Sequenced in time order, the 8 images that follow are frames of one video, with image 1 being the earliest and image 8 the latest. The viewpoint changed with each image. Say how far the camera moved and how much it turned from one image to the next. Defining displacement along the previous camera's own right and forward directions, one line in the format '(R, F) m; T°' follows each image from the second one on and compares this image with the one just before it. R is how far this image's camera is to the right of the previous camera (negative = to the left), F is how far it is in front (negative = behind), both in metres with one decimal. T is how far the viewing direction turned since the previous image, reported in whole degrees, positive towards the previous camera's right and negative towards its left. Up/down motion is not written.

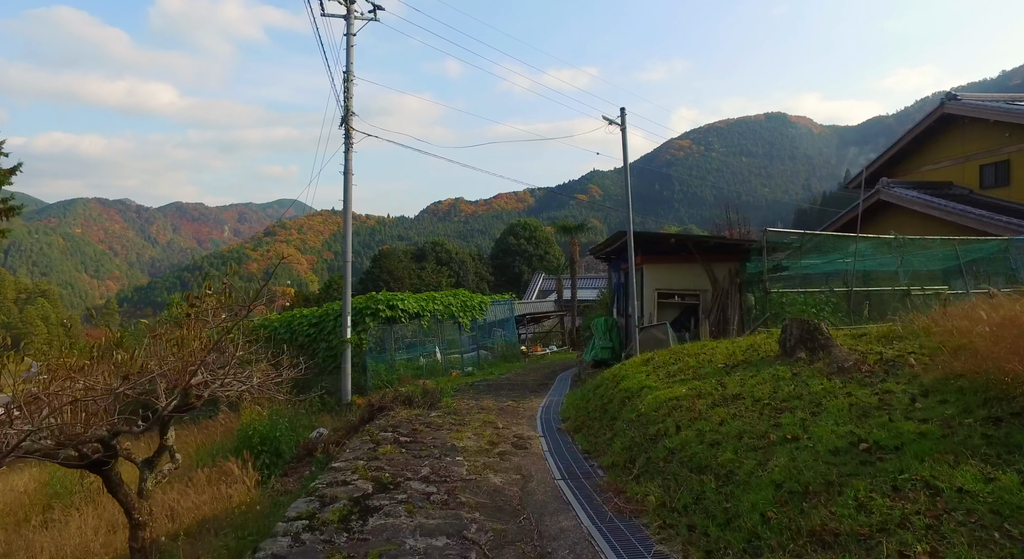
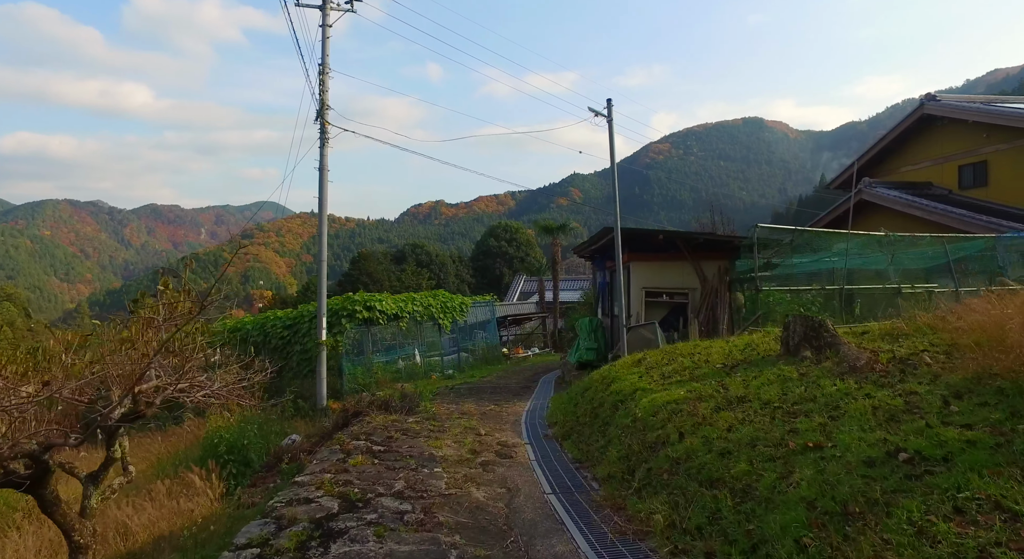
(0.0, +0.4) m; +2°
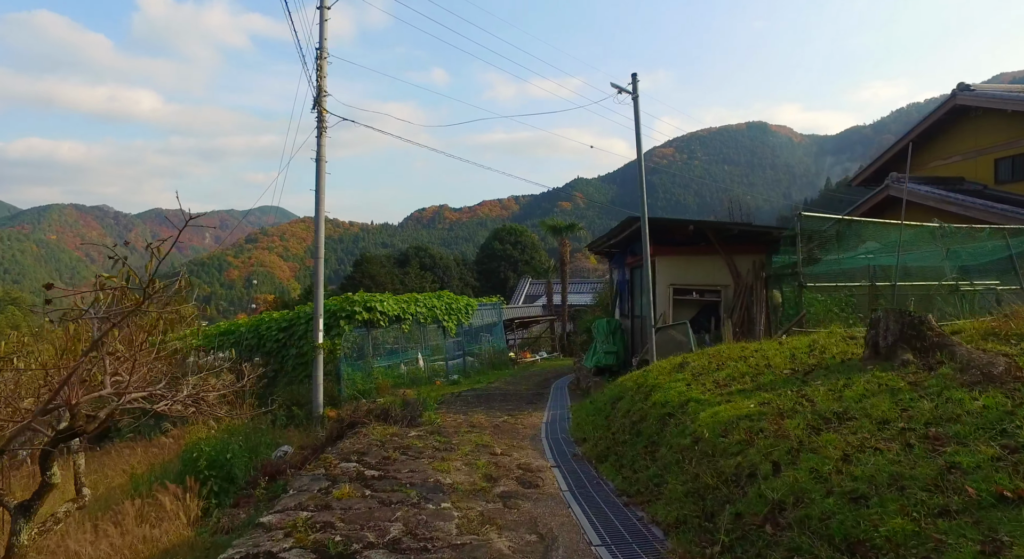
(-0.1, +1.0) m; 0°
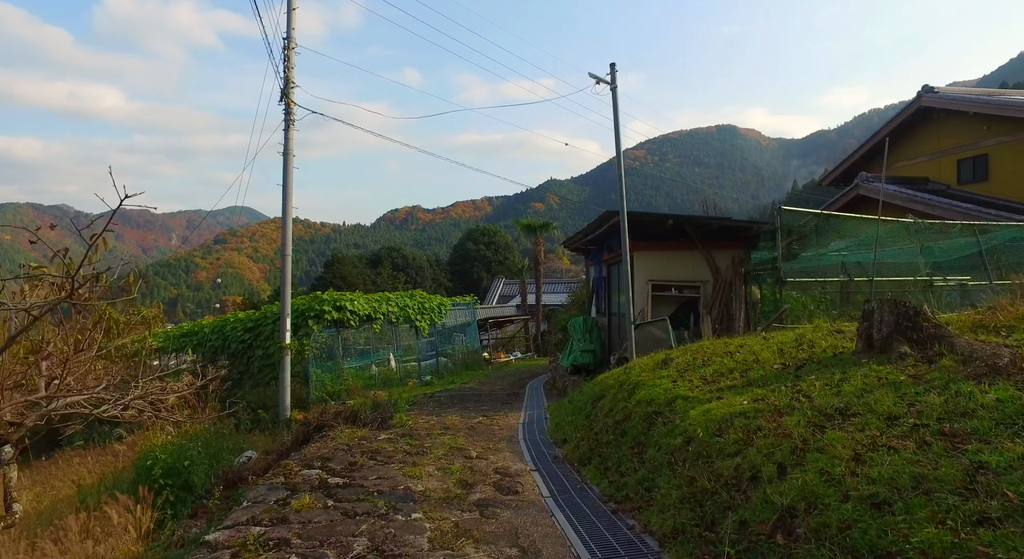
(0.0, +0.3) m; +2°
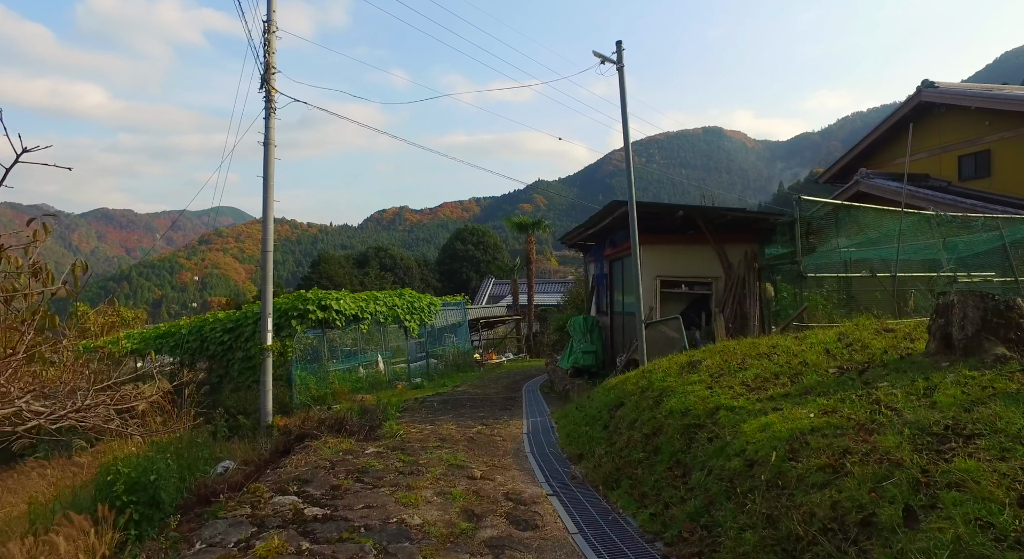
(-0.1, +0.6) m; +1°
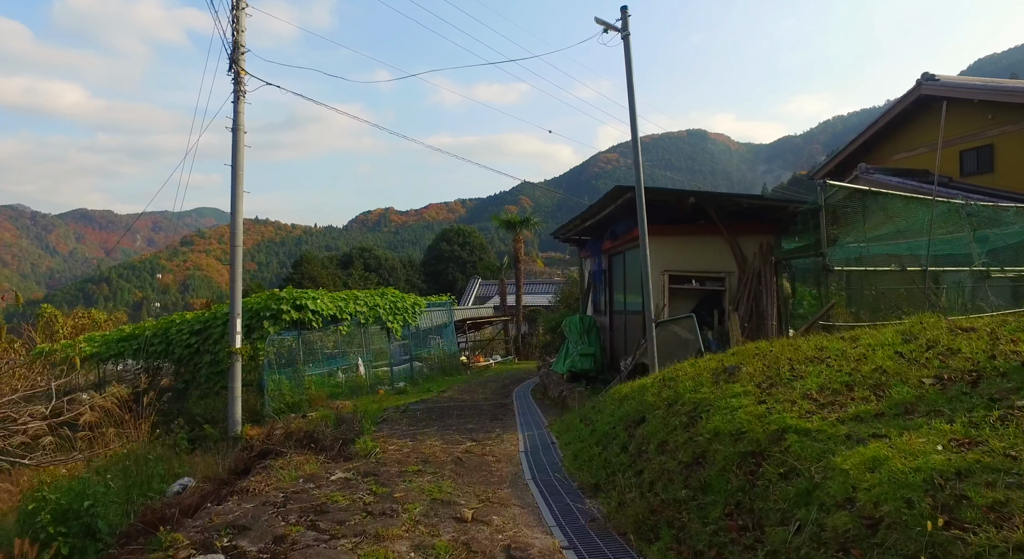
(-0.1, +0.9) m; +1°
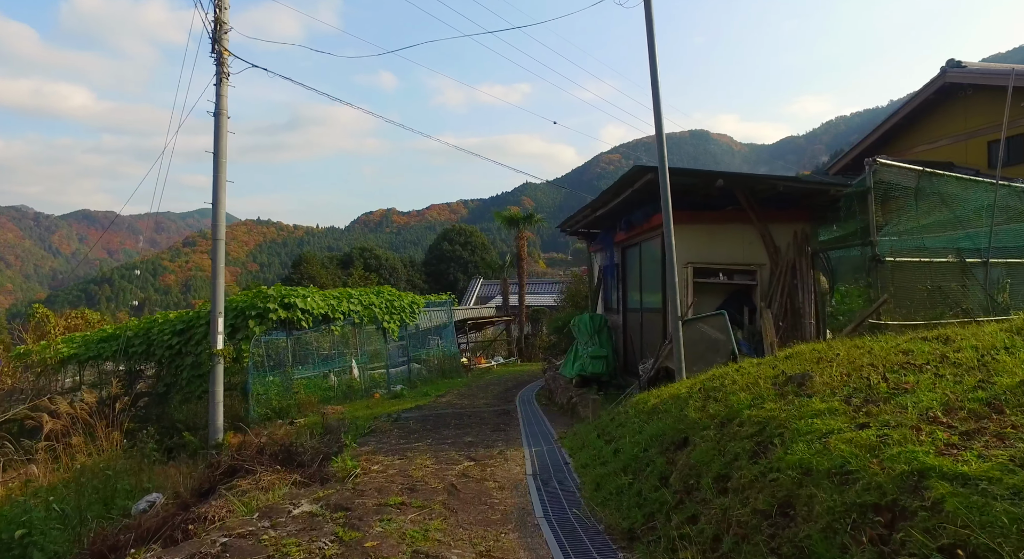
(0.0, +0.8) m; 0°
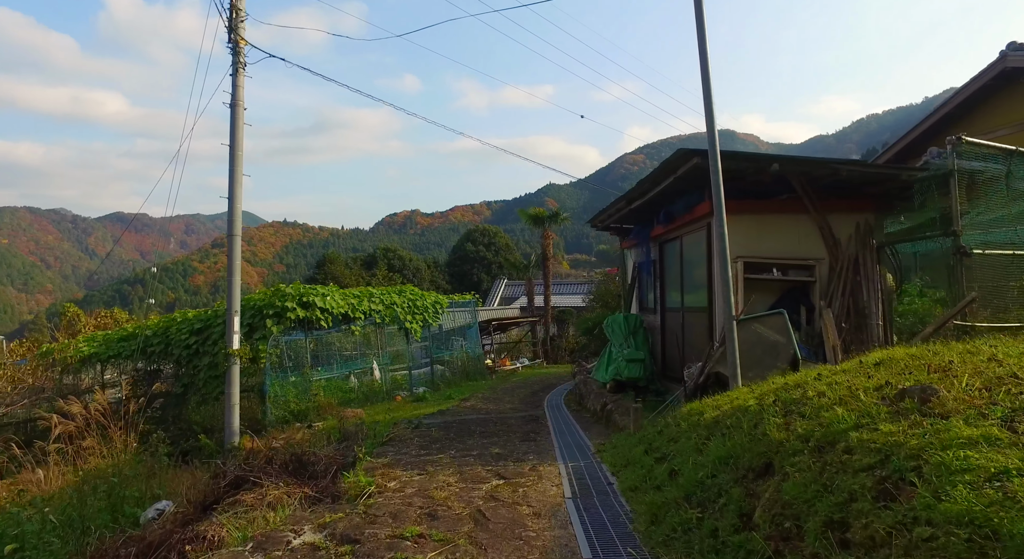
(-0.1, +0.6) m; -2°
